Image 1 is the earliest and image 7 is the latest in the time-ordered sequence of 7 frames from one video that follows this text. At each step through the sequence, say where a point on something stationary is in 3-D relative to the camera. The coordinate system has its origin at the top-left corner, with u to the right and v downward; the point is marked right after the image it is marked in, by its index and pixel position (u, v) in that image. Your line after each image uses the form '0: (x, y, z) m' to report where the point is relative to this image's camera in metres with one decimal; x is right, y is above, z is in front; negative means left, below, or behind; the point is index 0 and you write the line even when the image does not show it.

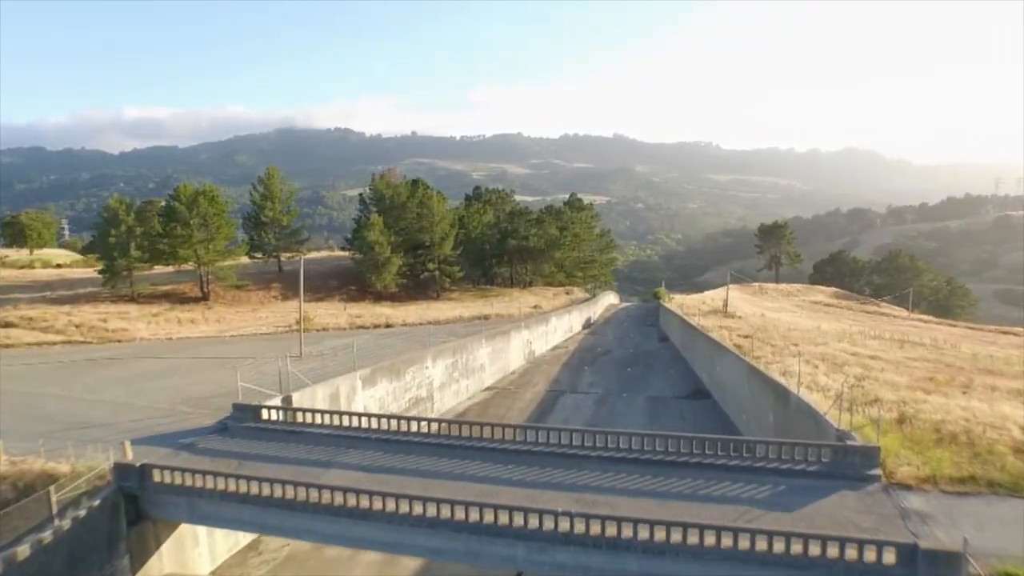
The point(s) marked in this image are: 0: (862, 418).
0: (+8.6, -3.2, +16.3) m
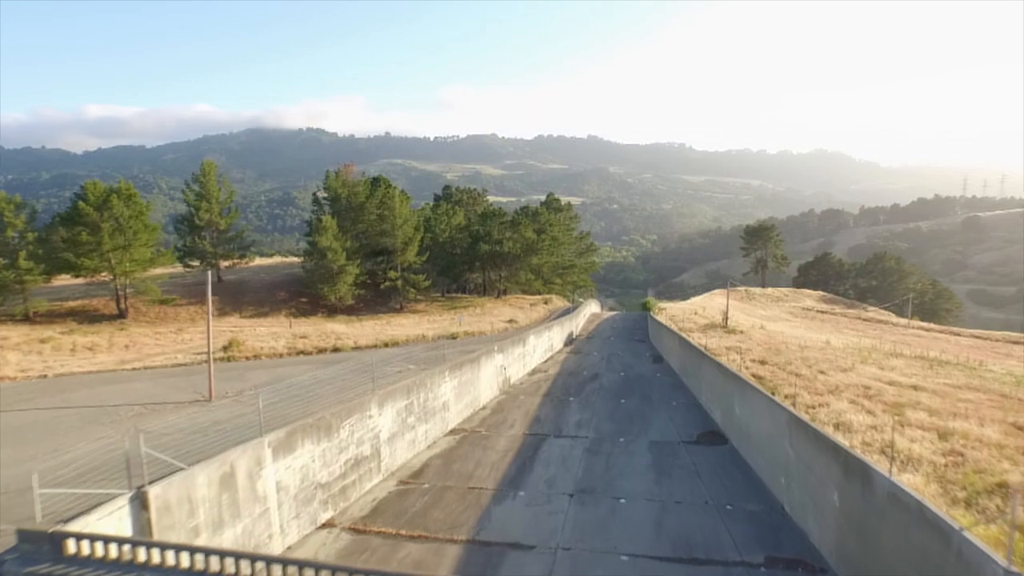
0: (+8.0, -3.9, +10.7) m
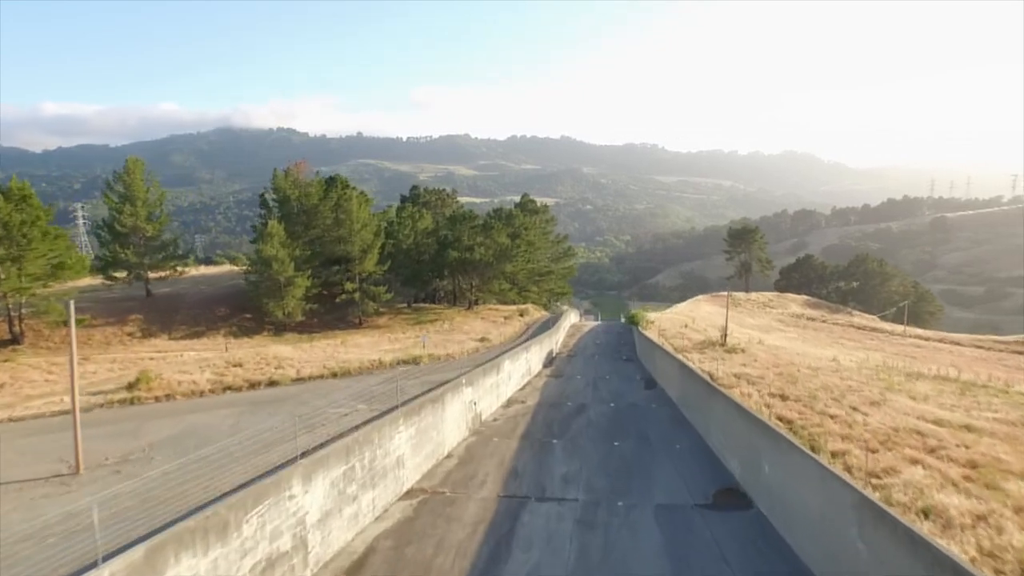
0: (+7.7, -4.6, +5.9) m
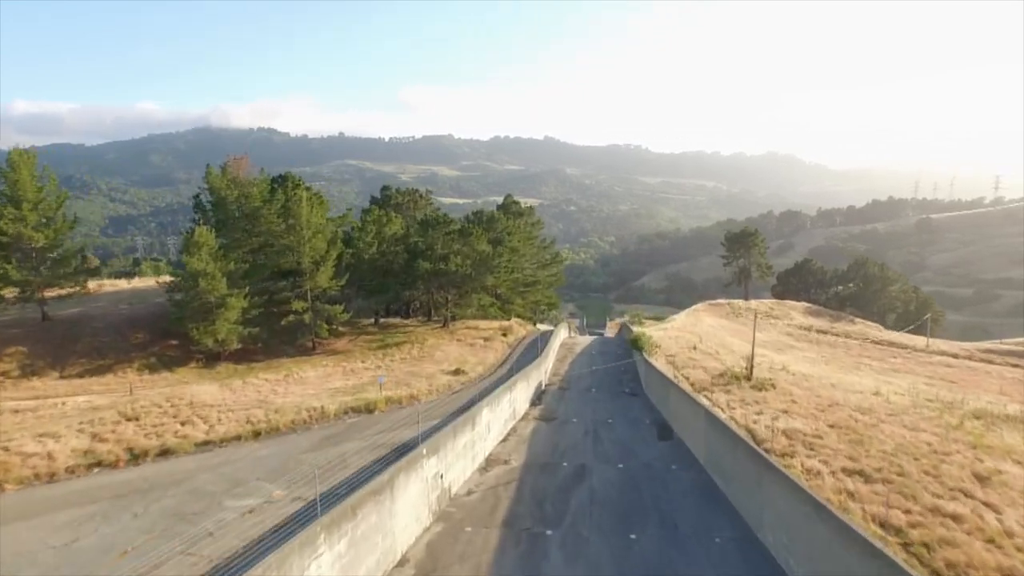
0: (+7.6, -5.6, -0.9) m
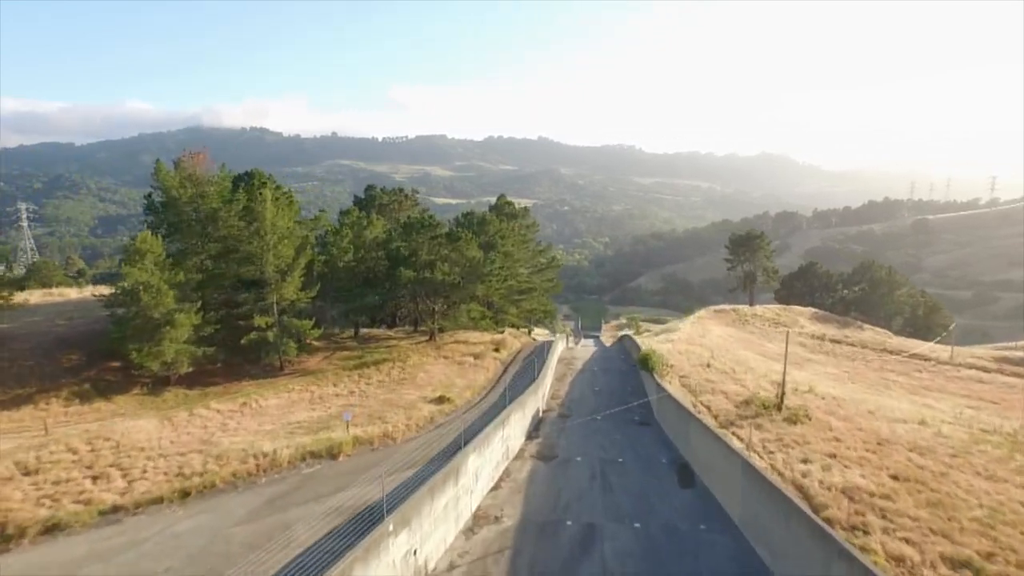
0: (+7.6, -6.1, -5.3) m
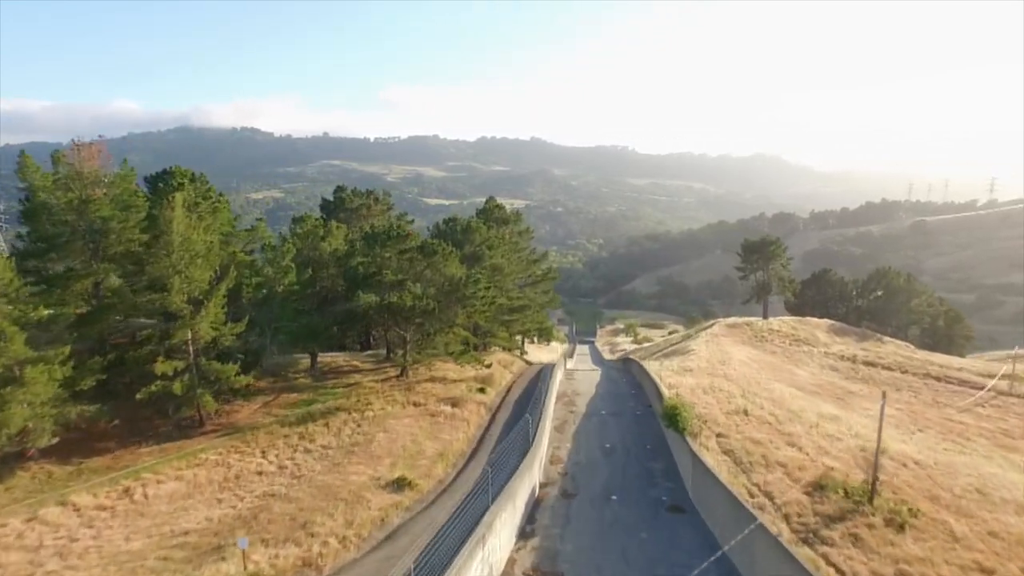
0: (+7.5, -7.4, -13.1) m
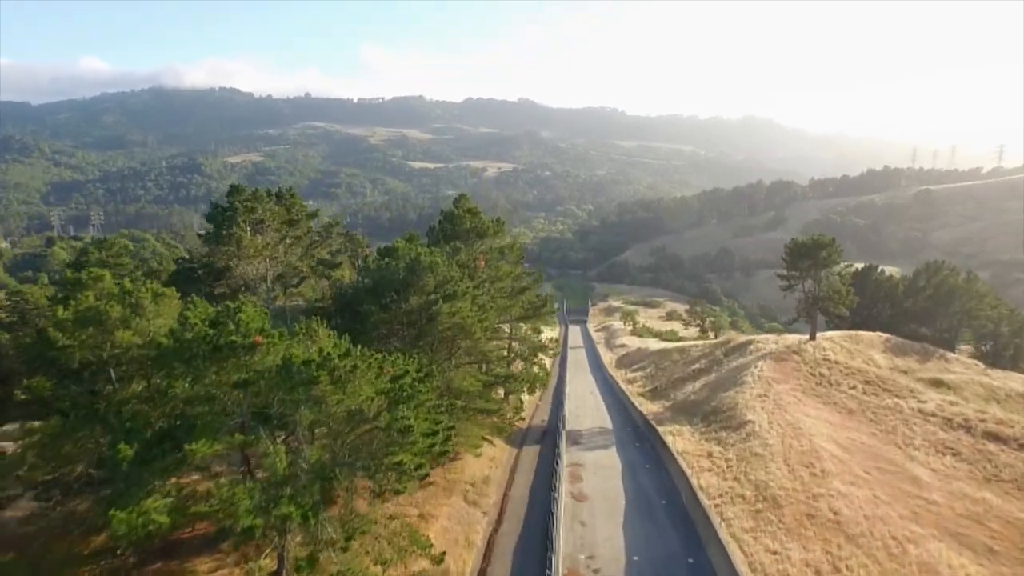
0: (+7.6, -13.8, -29.8) m
